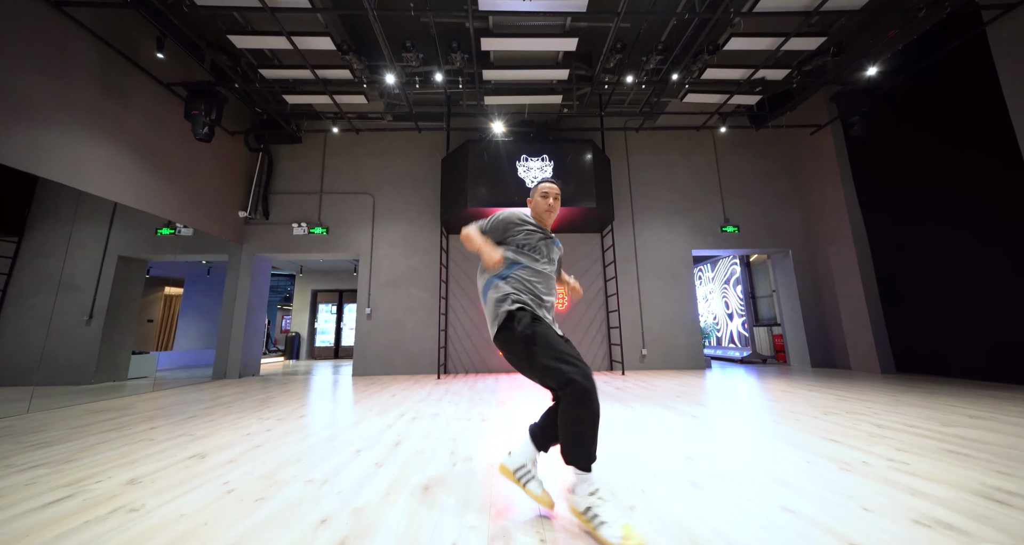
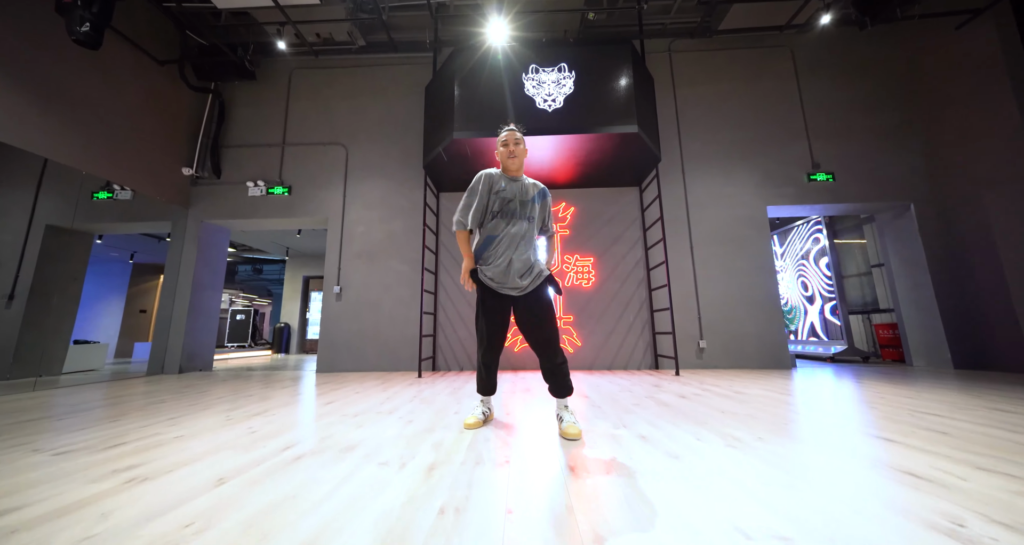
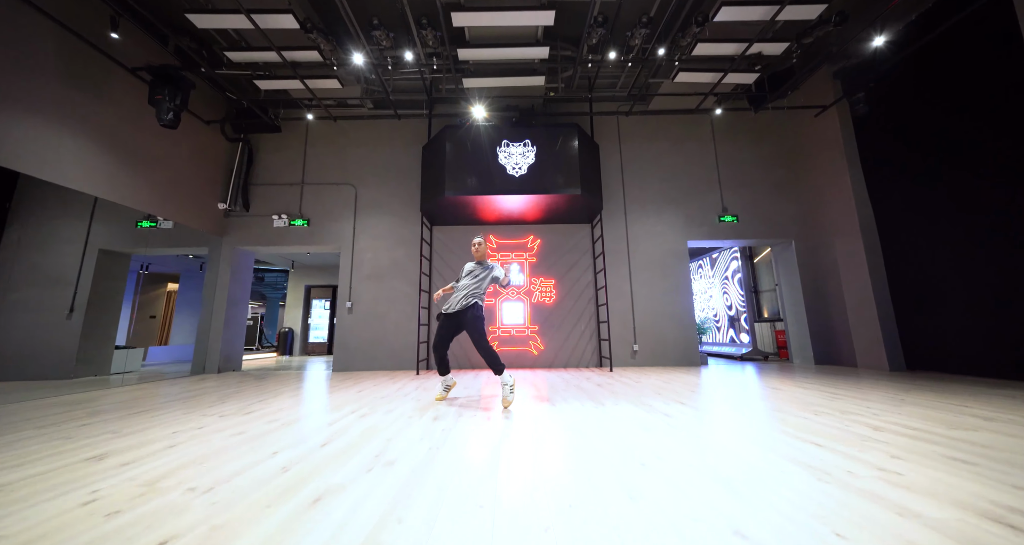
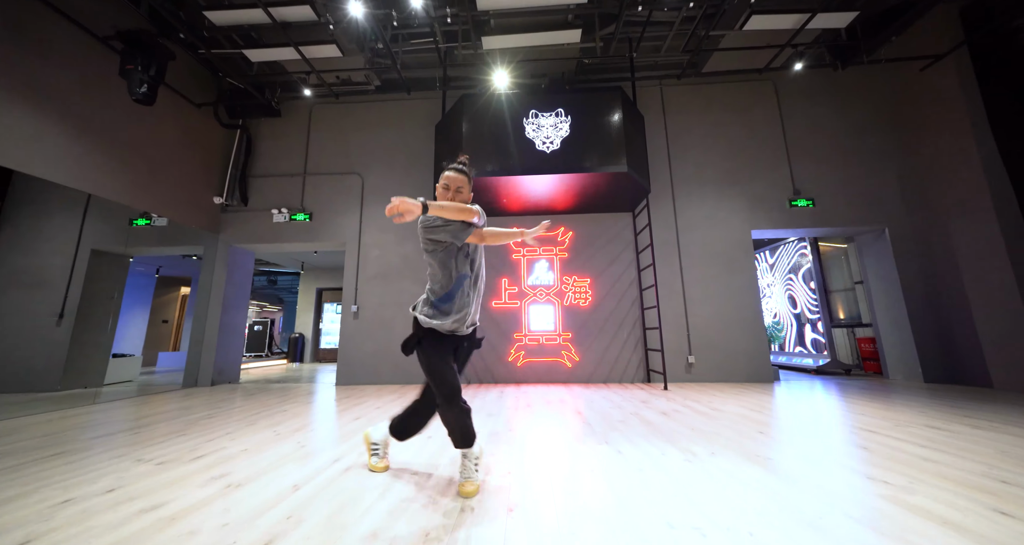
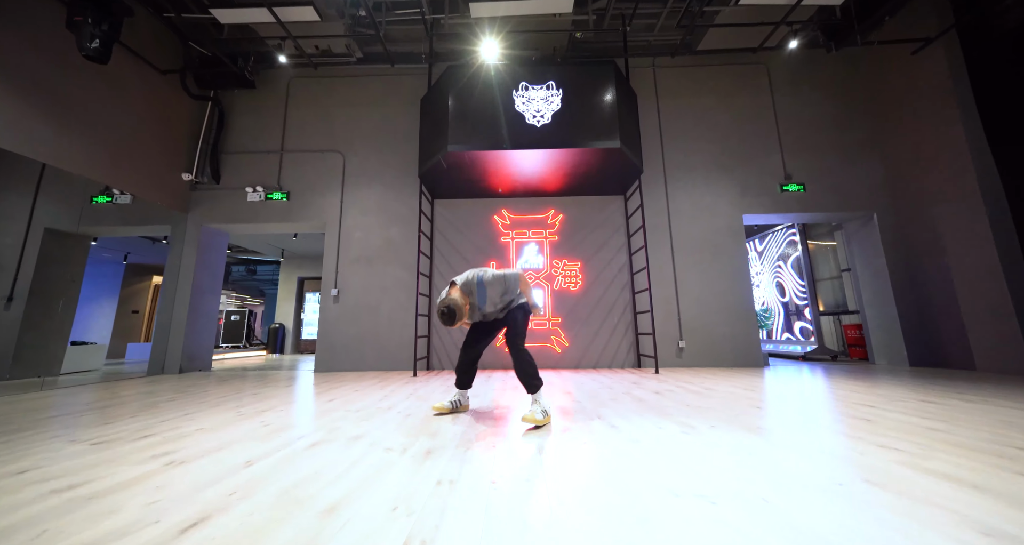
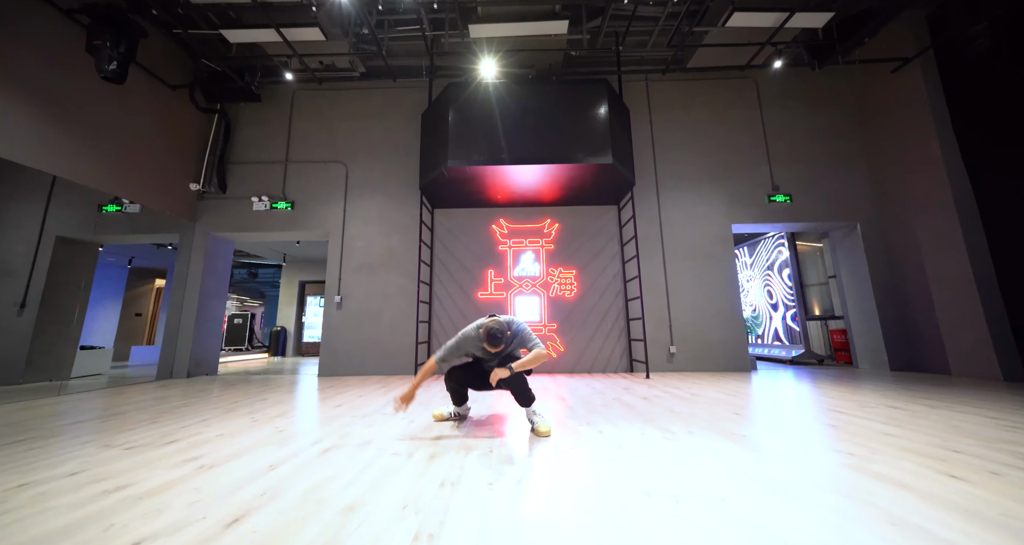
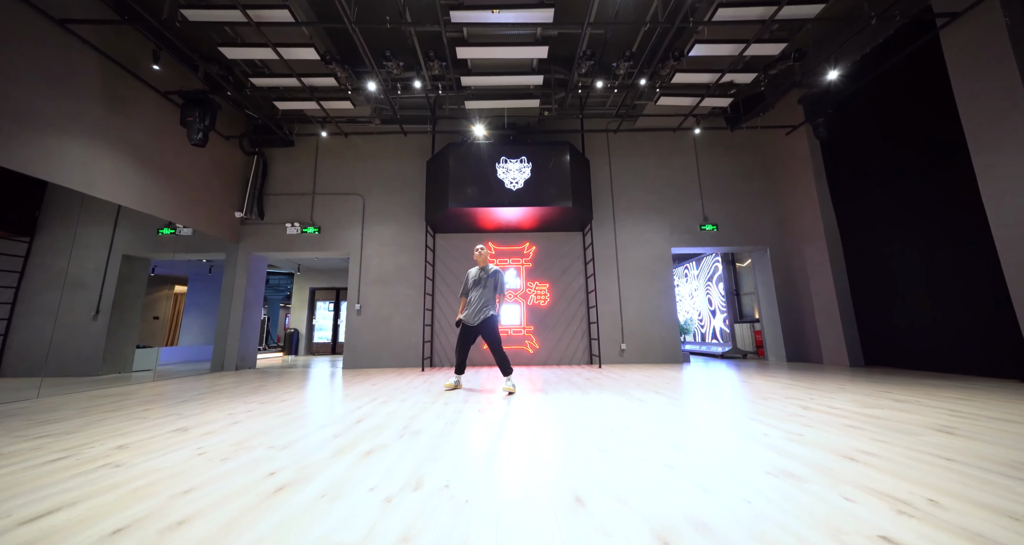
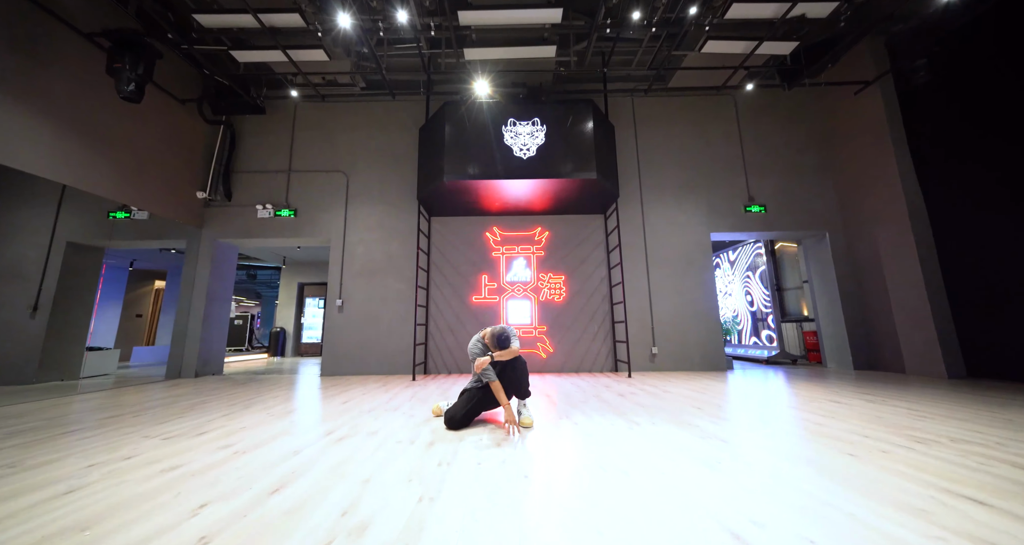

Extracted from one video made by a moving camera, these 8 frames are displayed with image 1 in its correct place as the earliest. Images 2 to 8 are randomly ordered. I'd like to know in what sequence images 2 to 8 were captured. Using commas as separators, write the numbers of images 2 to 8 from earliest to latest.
7, 3, 8, 6, 5, 2, 4
